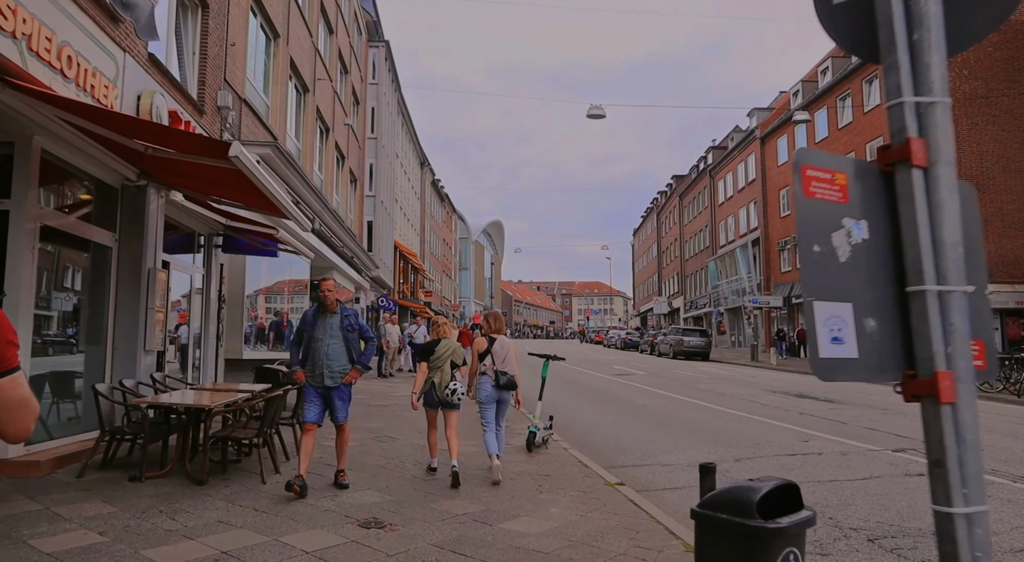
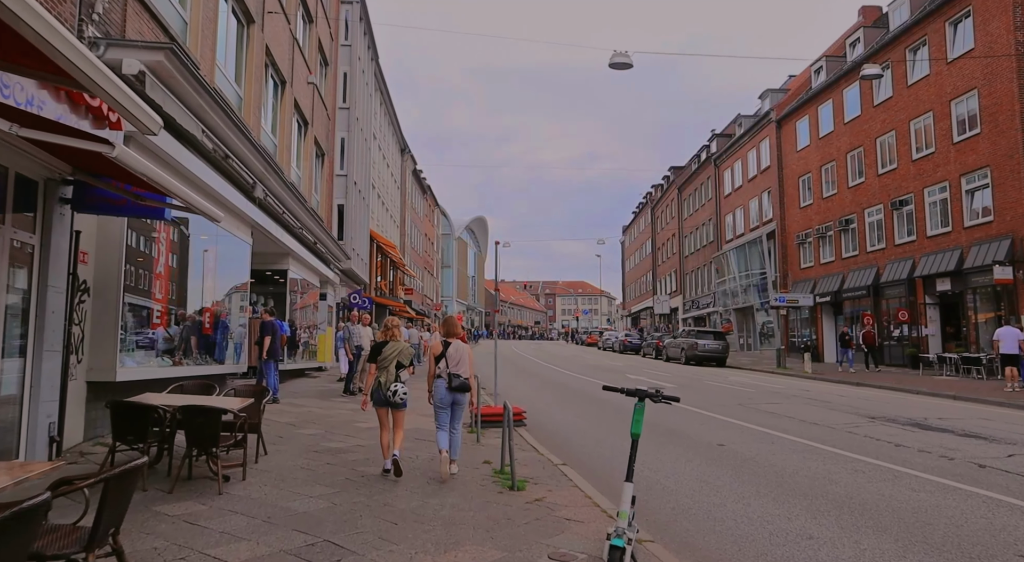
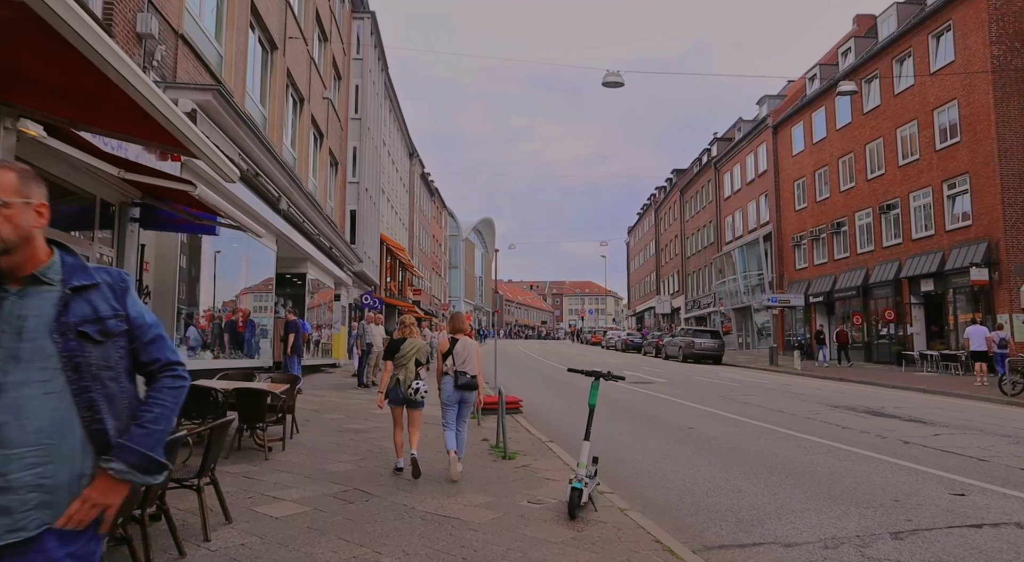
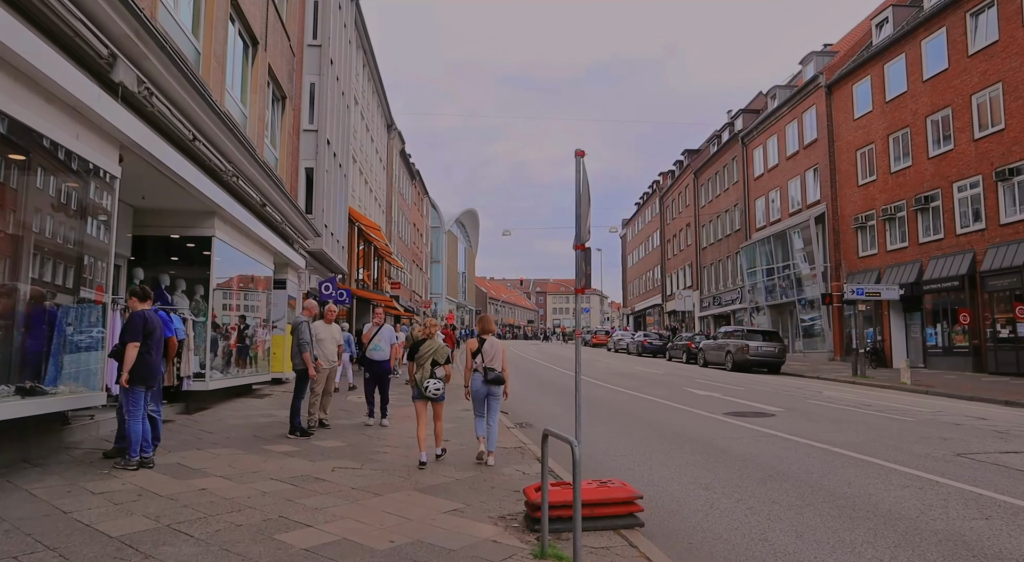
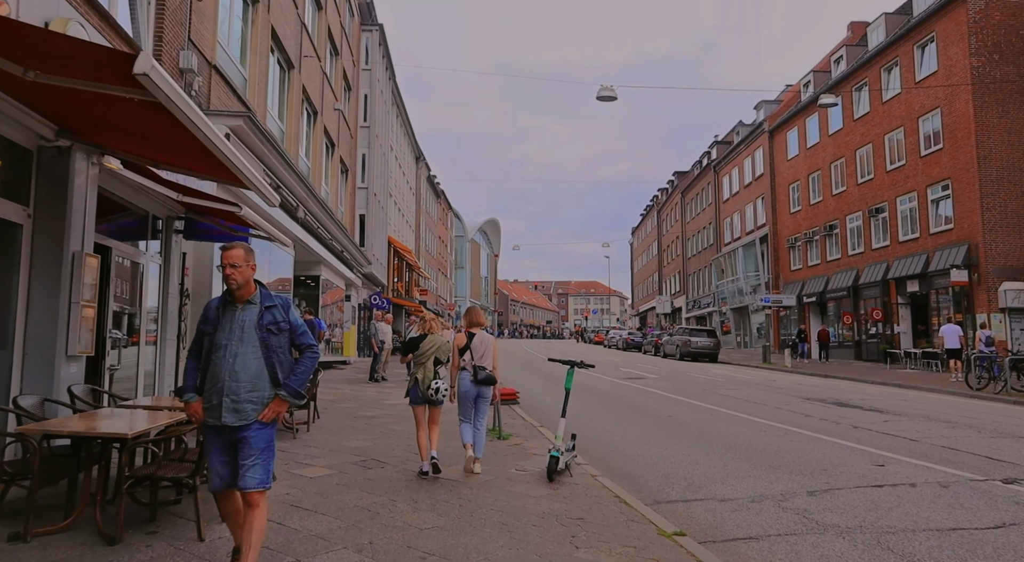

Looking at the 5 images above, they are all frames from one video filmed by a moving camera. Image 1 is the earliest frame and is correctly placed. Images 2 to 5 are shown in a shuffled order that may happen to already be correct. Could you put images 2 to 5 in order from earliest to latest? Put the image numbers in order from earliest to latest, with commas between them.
5, 3, 2, 4
